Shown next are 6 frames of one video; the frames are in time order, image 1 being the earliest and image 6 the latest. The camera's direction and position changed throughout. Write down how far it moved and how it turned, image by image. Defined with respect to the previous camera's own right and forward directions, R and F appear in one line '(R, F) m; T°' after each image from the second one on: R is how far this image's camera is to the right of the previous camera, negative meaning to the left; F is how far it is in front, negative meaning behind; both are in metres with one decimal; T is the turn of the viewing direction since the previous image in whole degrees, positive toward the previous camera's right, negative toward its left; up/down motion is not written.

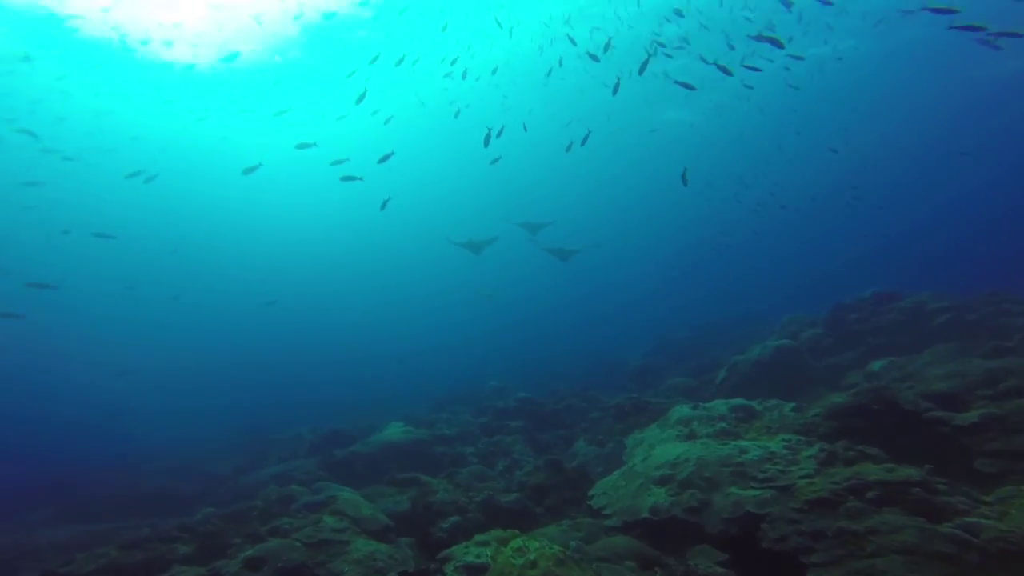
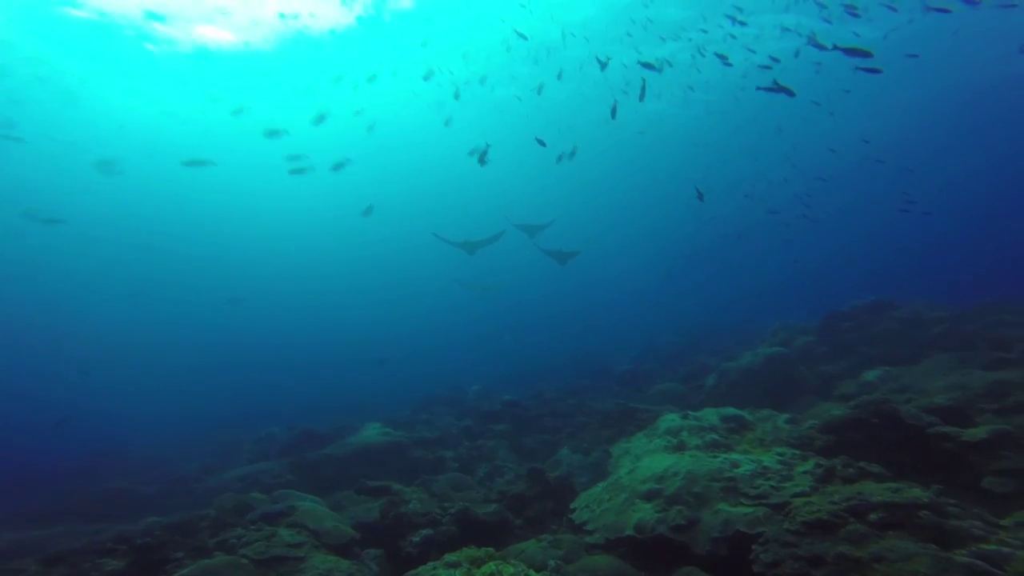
(+0.1, +0.5) m; +1°
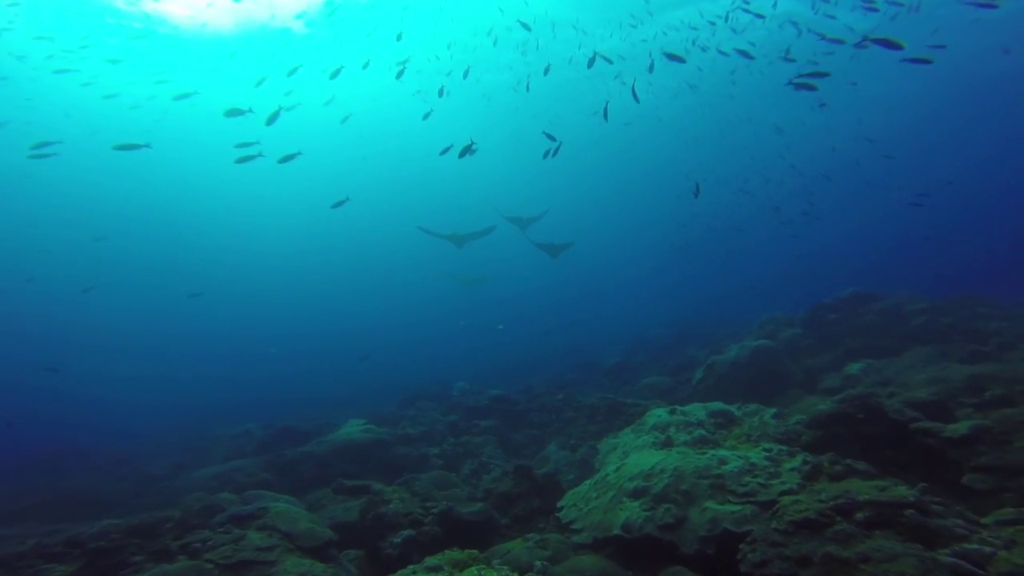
(0.0, +0.2) m; +1°
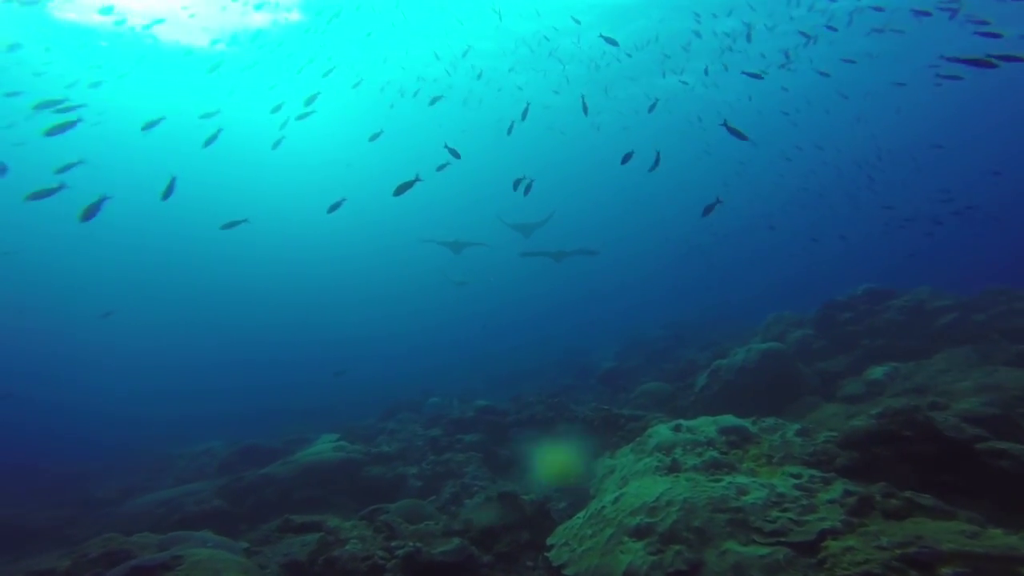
(+0.2, +1.2) m; +1°
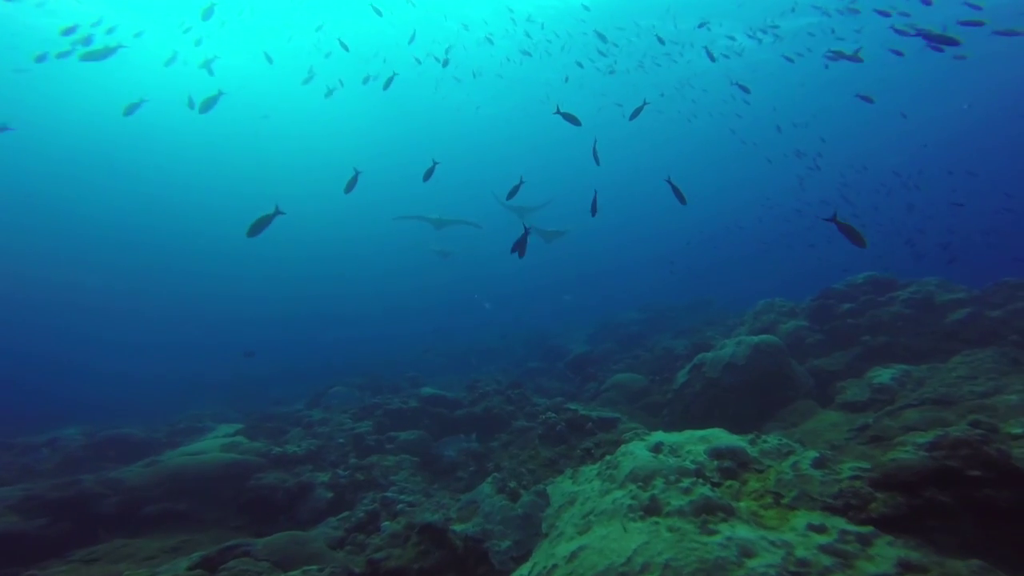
(+0.5, +1.9) m; +3°
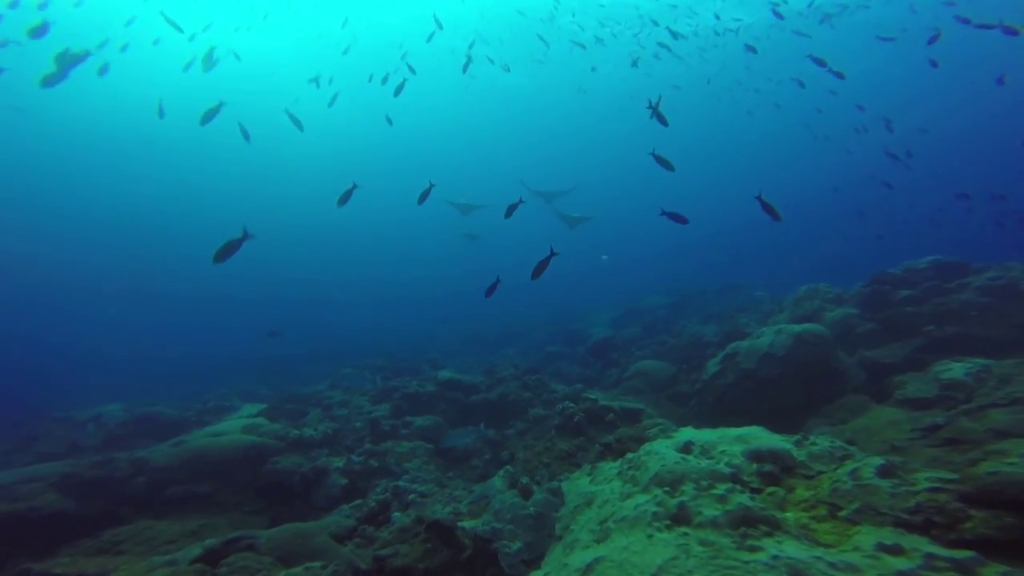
(+0.1, +0.7) m; -3°
